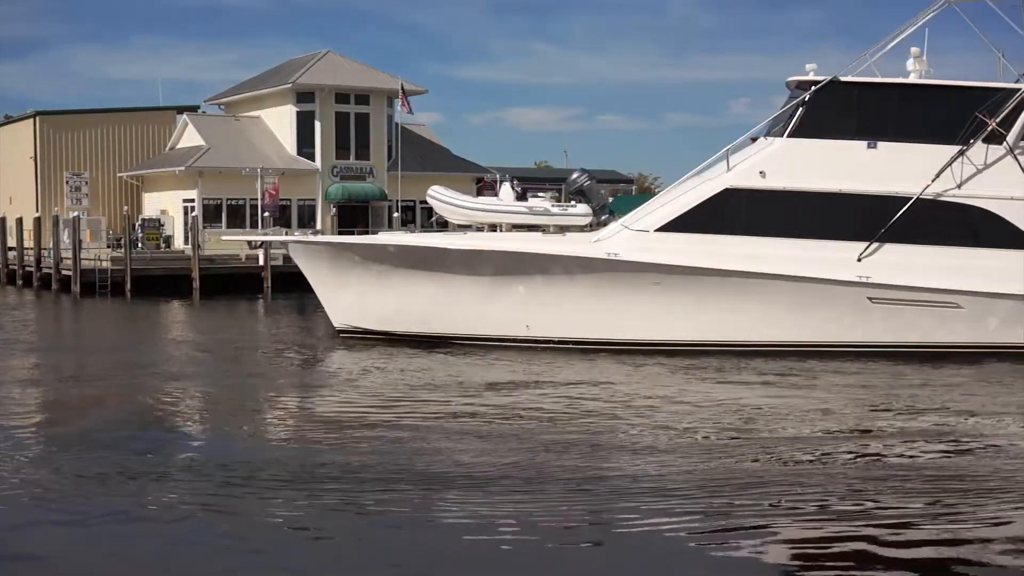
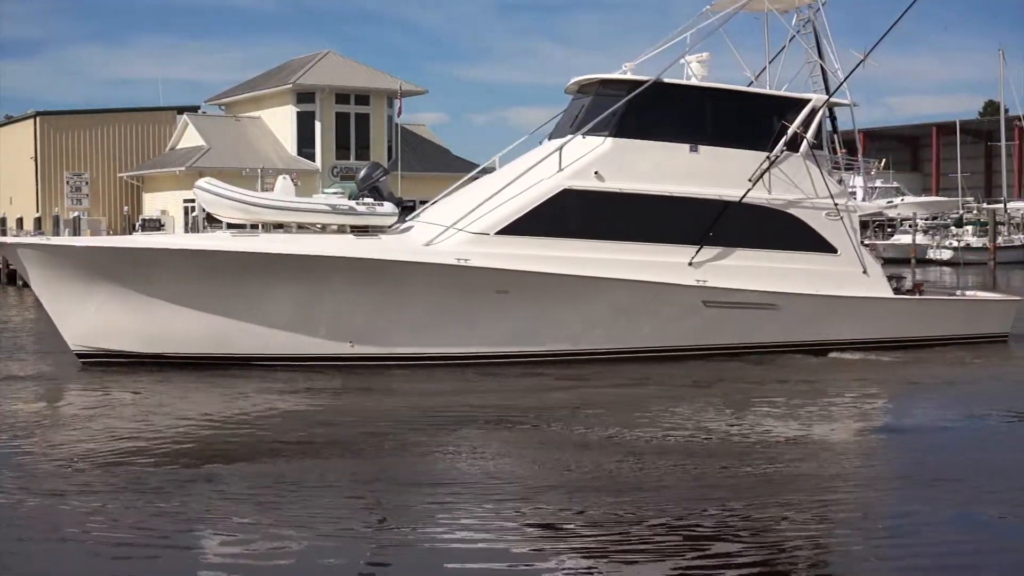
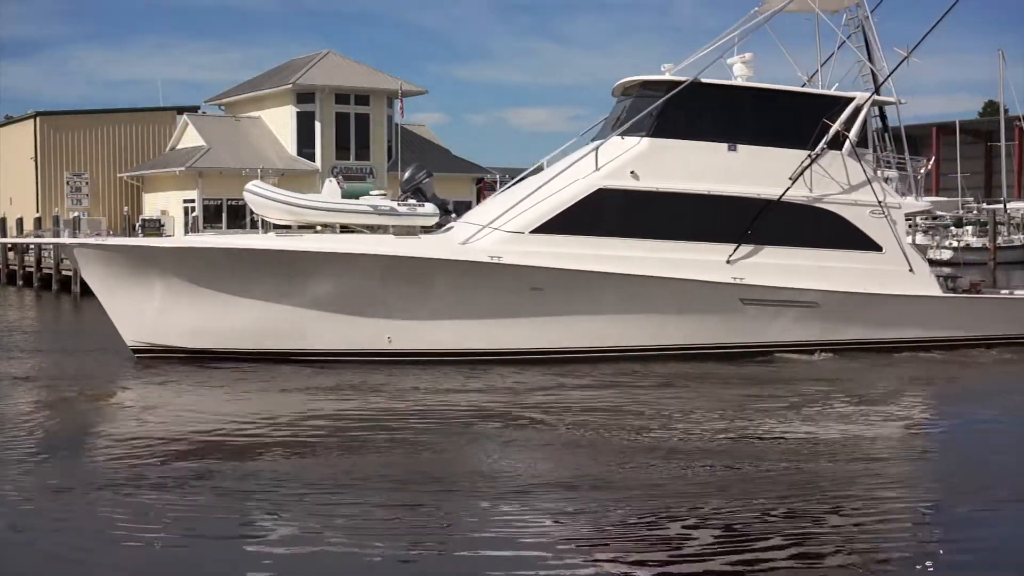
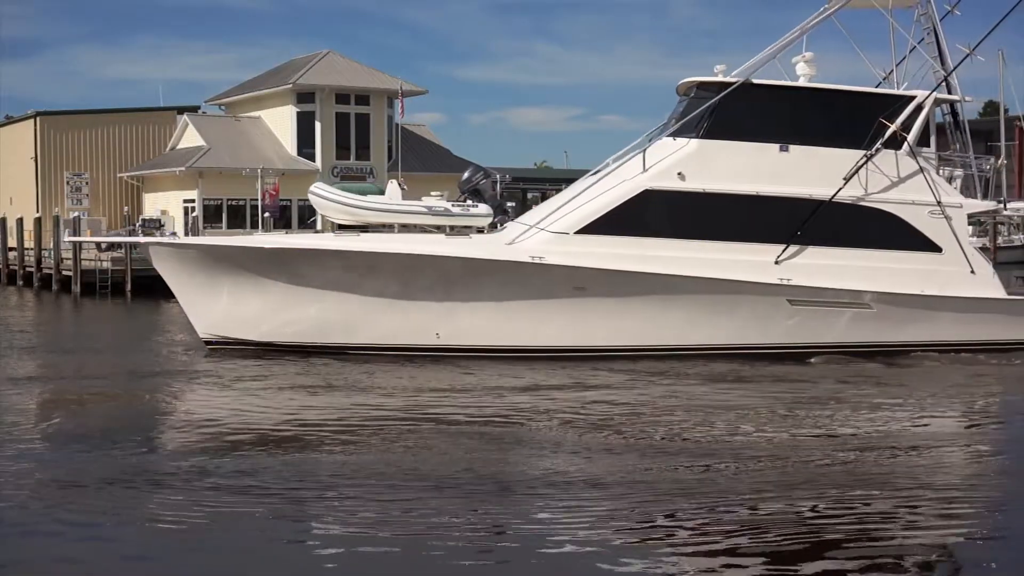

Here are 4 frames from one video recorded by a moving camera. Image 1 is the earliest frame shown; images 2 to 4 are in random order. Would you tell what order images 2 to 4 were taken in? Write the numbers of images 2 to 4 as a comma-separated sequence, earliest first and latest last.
4, 3, 2
